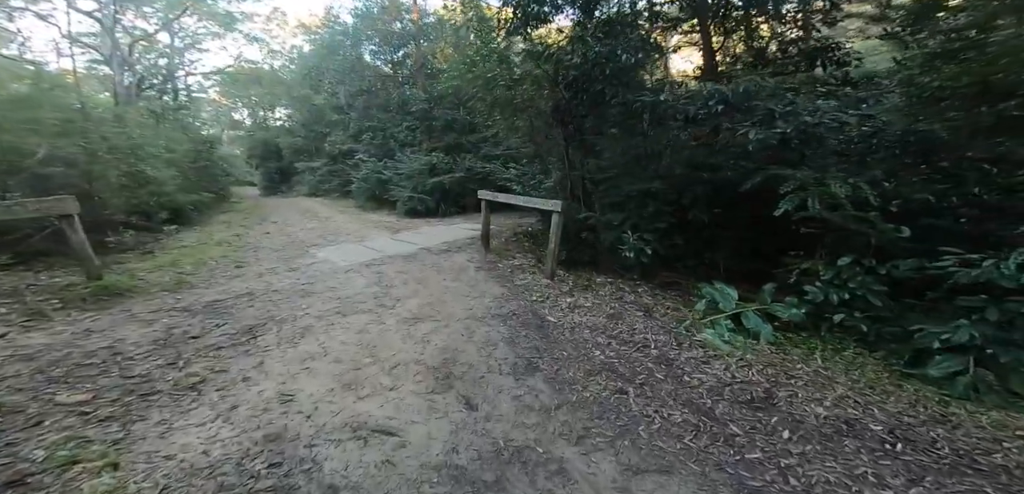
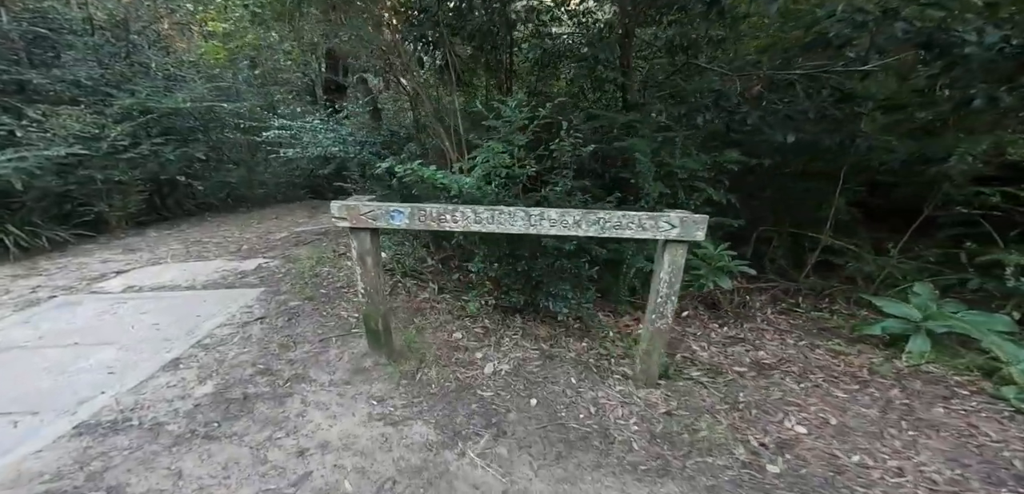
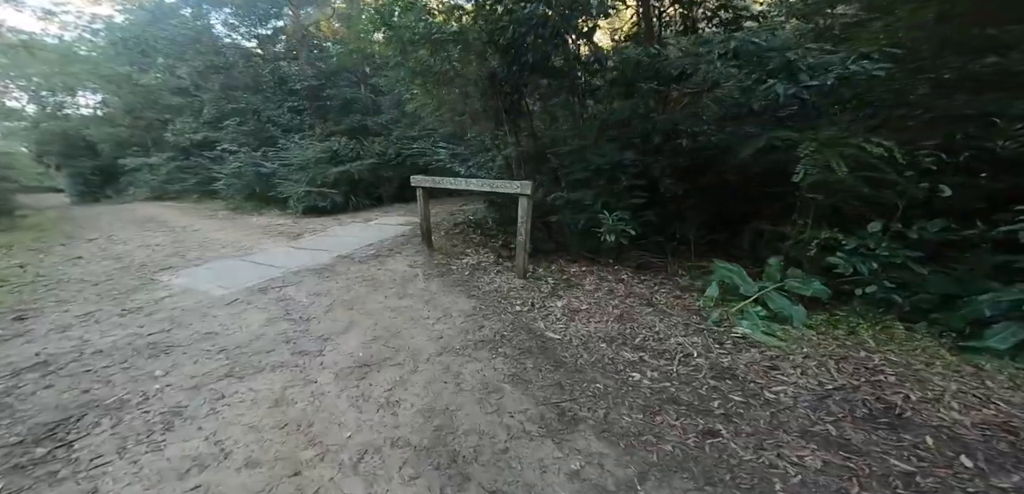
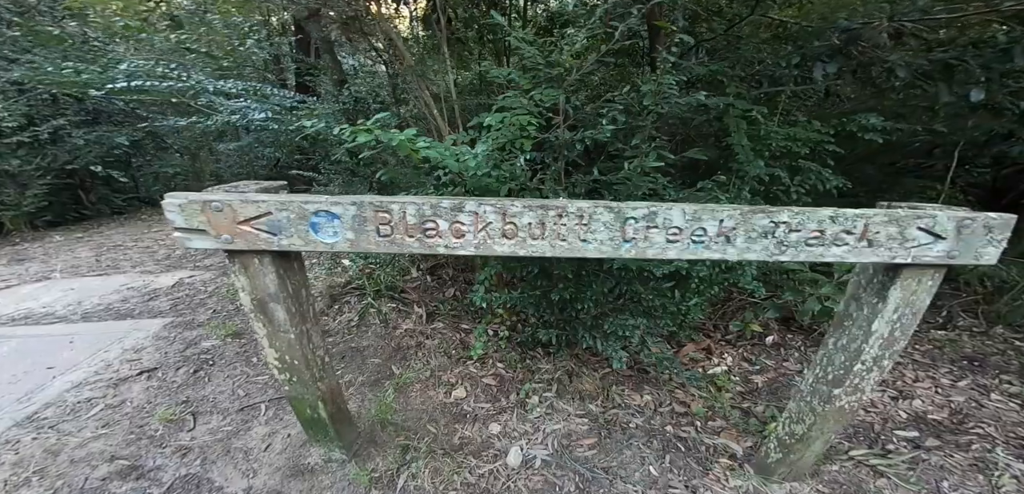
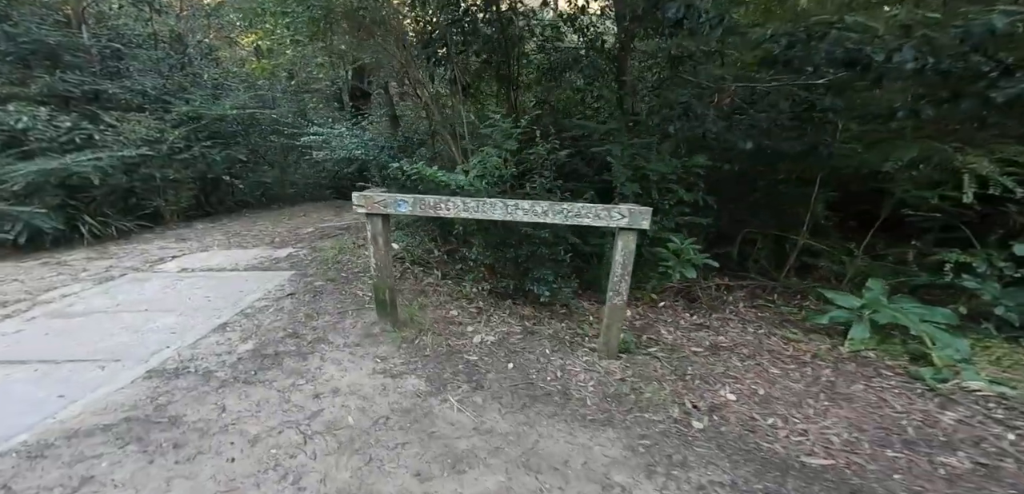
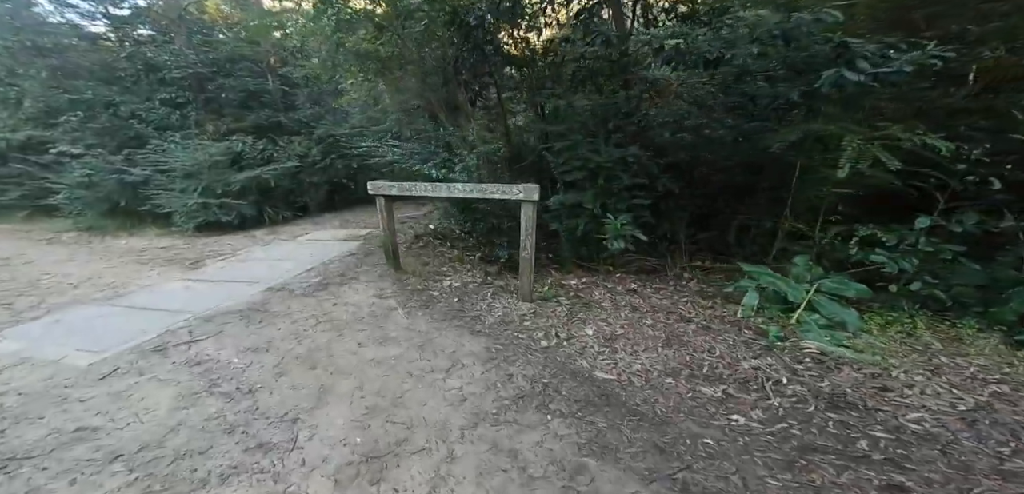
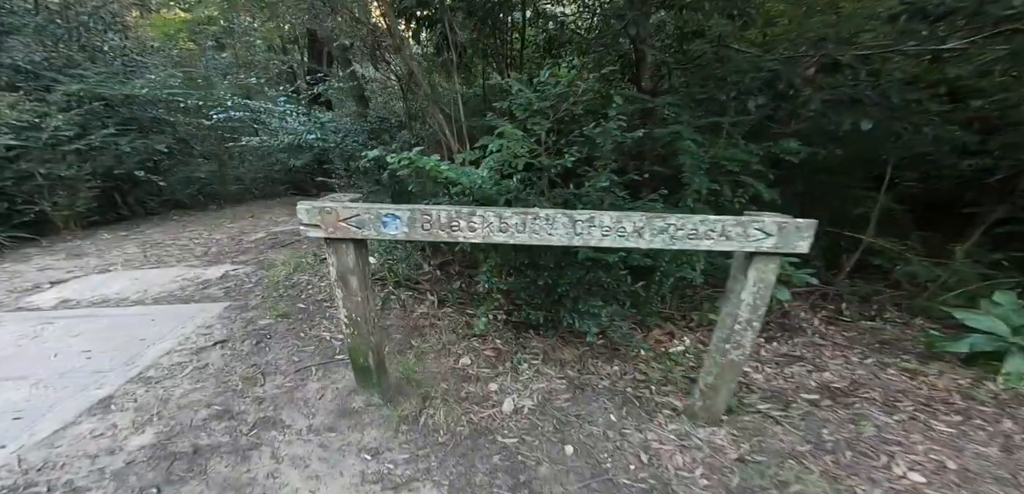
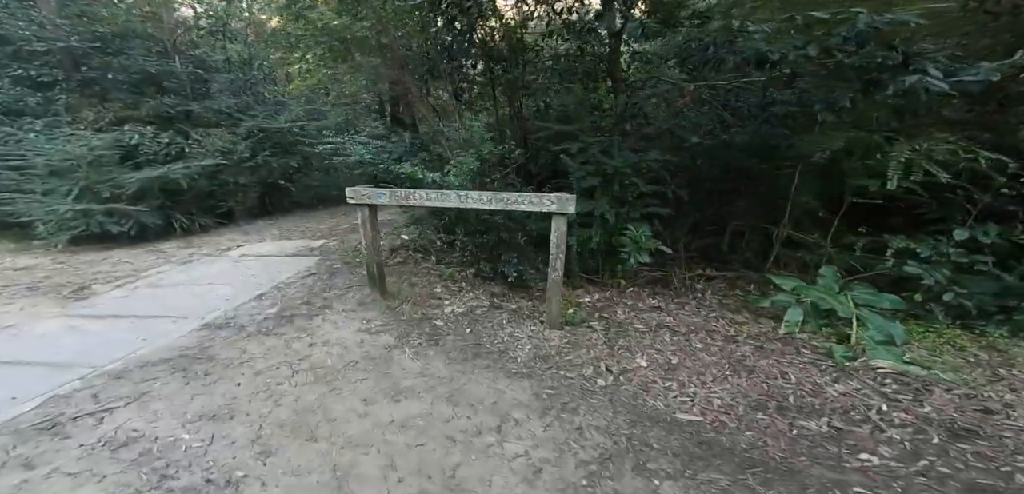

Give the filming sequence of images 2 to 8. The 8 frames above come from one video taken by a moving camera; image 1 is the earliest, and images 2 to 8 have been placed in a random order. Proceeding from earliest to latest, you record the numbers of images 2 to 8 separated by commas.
3, 6, 8, 5, 2, 7, 4
